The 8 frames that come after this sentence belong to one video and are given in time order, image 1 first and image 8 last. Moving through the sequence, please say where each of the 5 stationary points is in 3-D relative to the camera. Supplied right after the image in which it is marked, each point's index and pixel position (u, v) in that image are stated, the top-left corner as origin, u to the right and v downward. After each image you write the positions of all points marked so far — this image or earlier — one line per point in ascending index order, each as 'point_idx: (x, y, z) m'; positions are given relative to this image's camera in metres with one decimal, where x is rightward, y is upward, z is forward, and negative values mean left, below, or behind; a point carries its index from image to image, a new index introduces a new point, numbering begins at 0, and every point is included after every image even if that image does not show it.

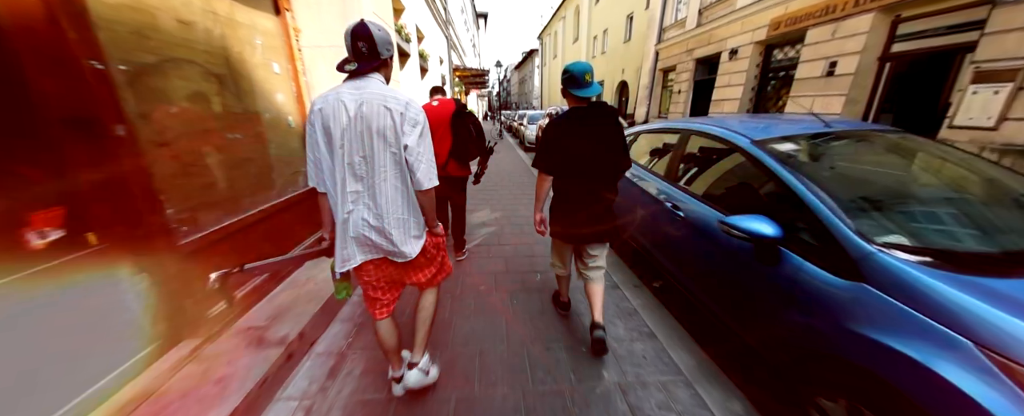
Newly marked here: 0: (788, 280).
0: (+1.4, -0.4, +1.4) m
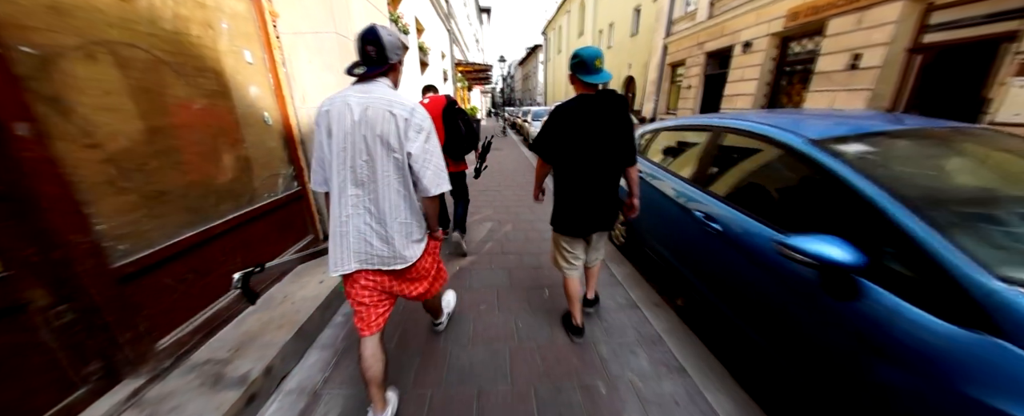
0: (+1.4, -0.5, +1.1) m
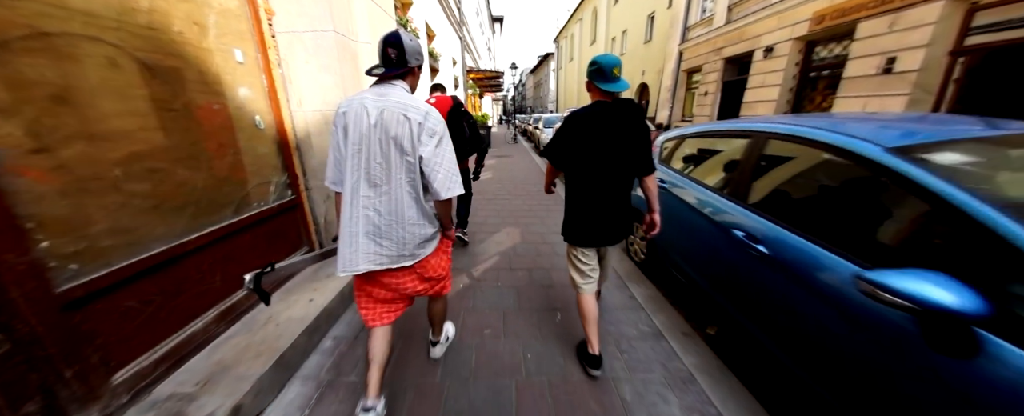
0: (+1.5, -0.5, +0.8) m
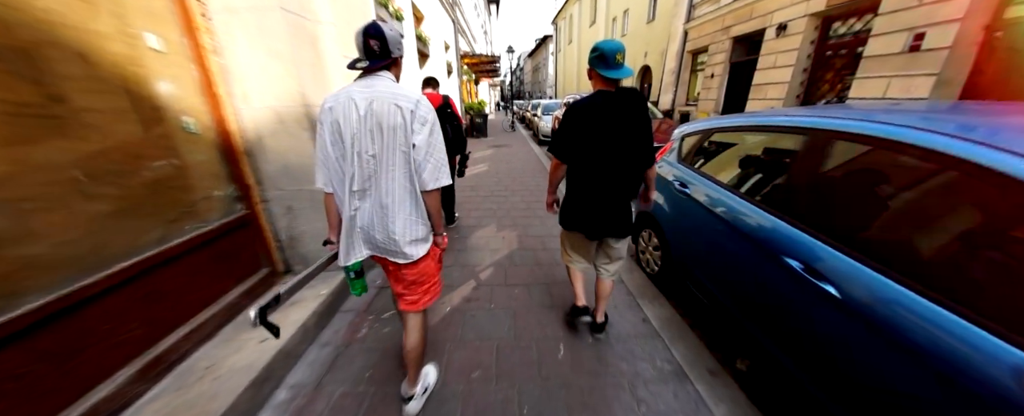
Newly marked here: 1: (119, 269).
0: (+1.4, -0.7, +0.5) m
1: (-1.9, -0.3, +1.3) m
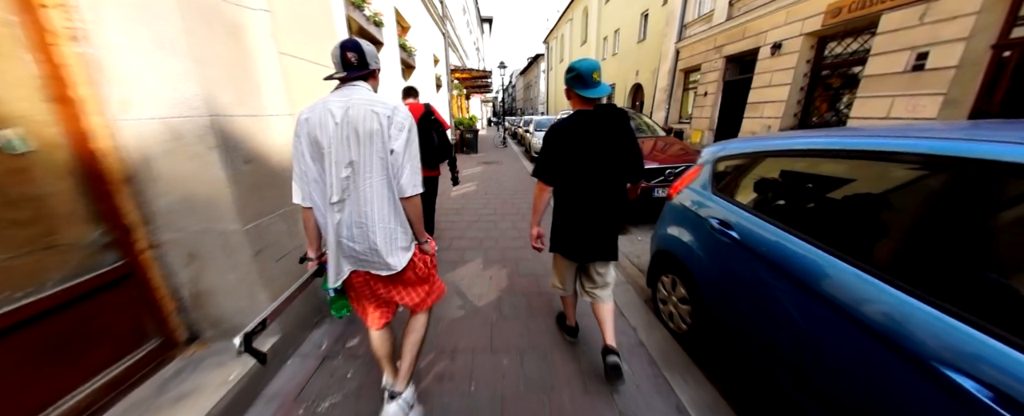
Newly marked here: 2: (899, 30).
0: (+1.4, -0.9, 0.0) m
1: (-1.9, -0.5, +0.7) m
2: (+8.4, +3.9, +6.0) m
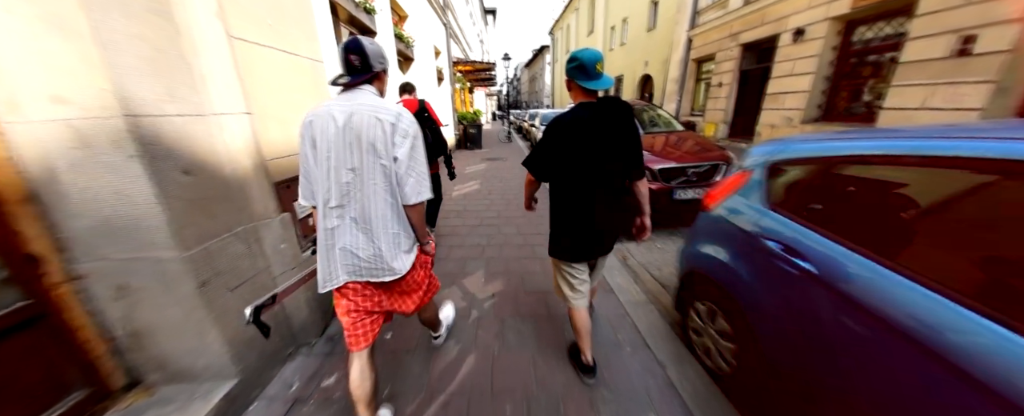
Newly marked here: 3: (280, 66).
0: (+1.4, -1.0, -0.4) m
1: (-1.9, -0.6, +0.4) m
2: (+8.5, +3.9, +5.4) m
3: (-1.5, +0.9, +1.7) m
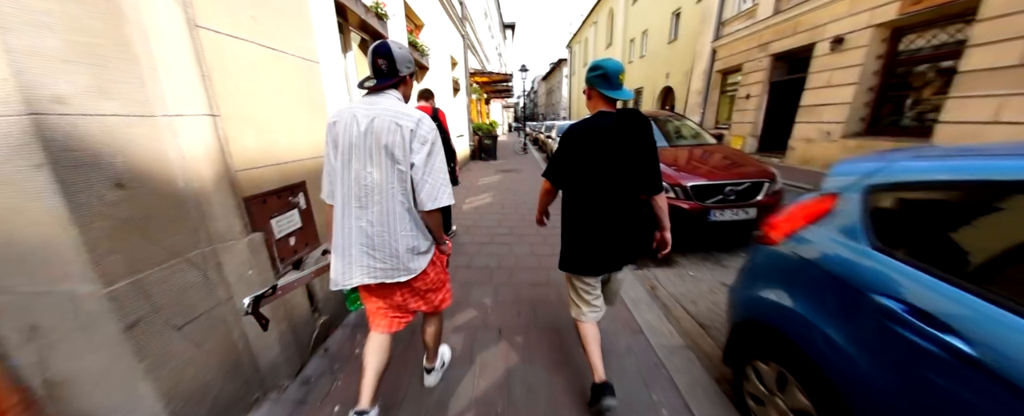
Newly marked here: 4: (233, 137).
0: (+1.3, -1.1, -0.8) m
1: (-1.9, -0.7, +0.2) m
2: (+8.8, +3.4, +4.8) m
3: (-1.4, +0.8, +1.5) m
4: (-1.4, +0.4, +1.4) m
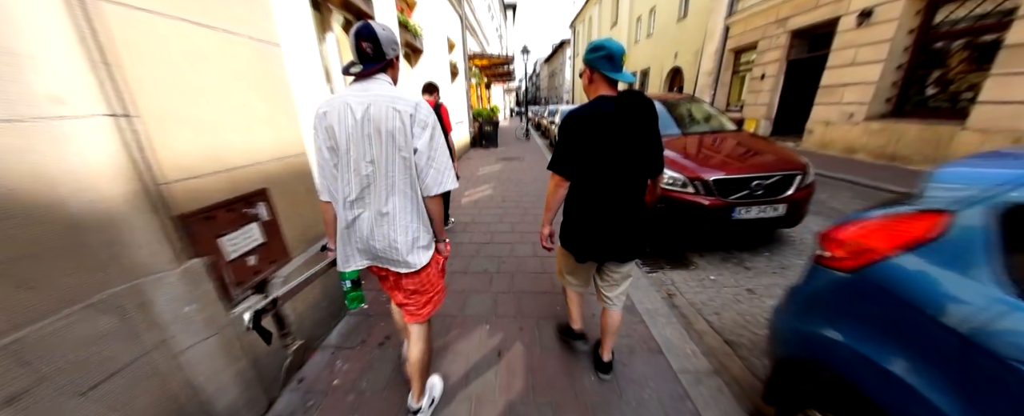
0: (+1.3, -1.2, -1.0) m
1: (-1.9, -0.8, -0.1) m
2: (+8.8, +3.6, +4.3) m
3: (-1.5, +0.7, +1.2) m
4: (-1.4, +0.3, +1.1) m
